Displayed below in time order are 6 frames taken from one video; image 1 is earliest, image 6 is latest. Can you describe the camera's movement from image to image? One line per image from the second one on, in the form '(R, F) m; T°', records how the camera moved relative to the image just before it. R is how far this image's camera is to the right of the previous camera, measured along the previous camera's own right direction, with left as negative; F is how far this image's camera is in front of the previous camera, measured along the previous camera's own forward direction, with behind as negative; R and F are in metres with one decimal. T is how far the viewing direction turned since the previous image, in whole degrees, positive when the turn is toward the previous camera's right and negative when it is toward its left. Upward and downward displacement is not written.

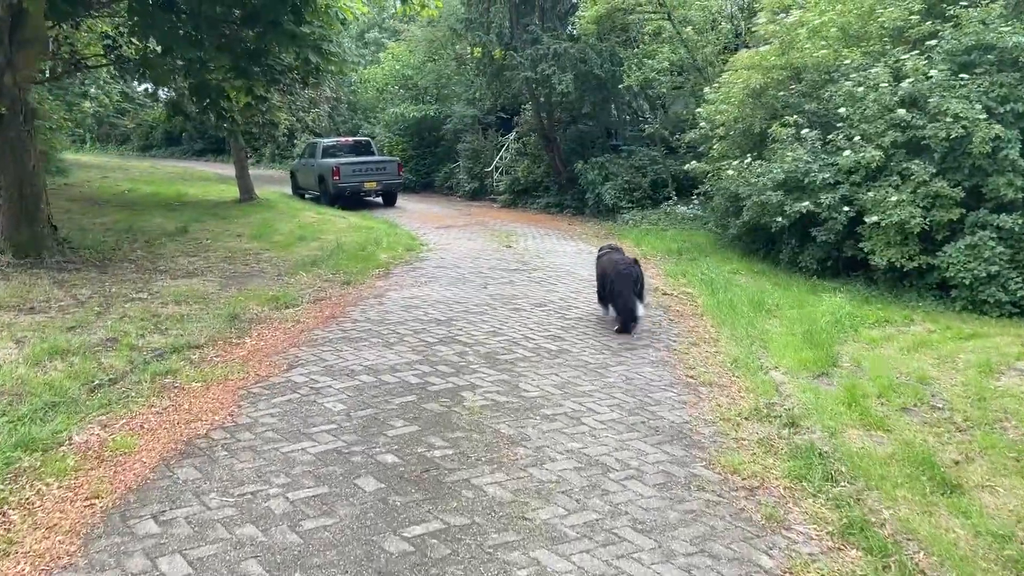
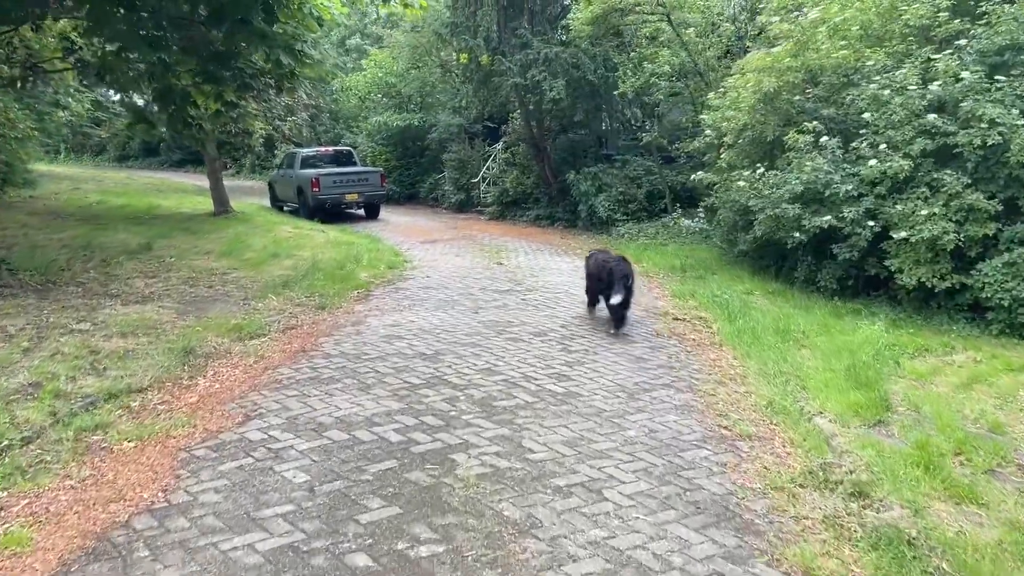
(-0.1, +1.0) m; +1°
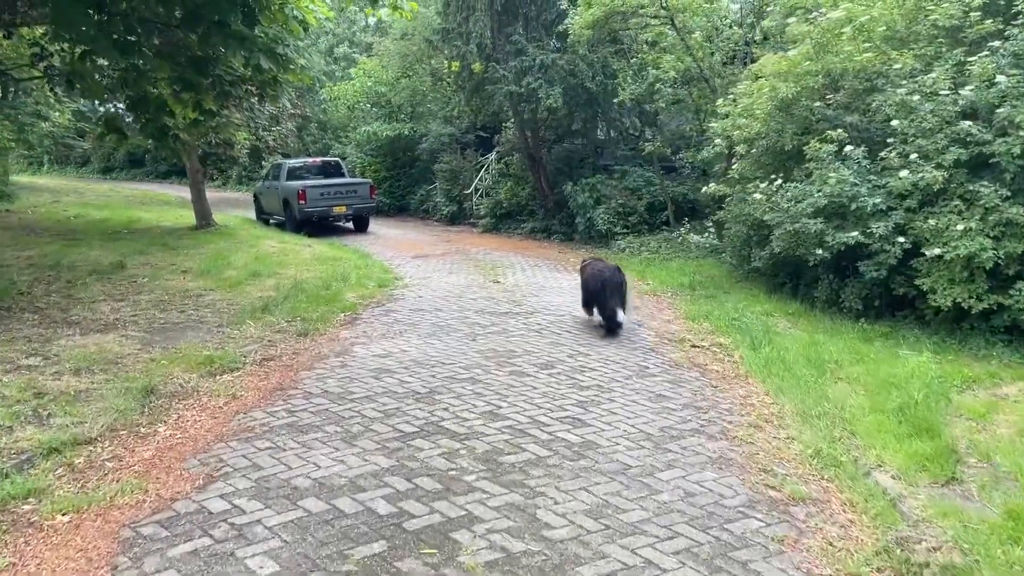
(-0.1, +0.8) m; +1°
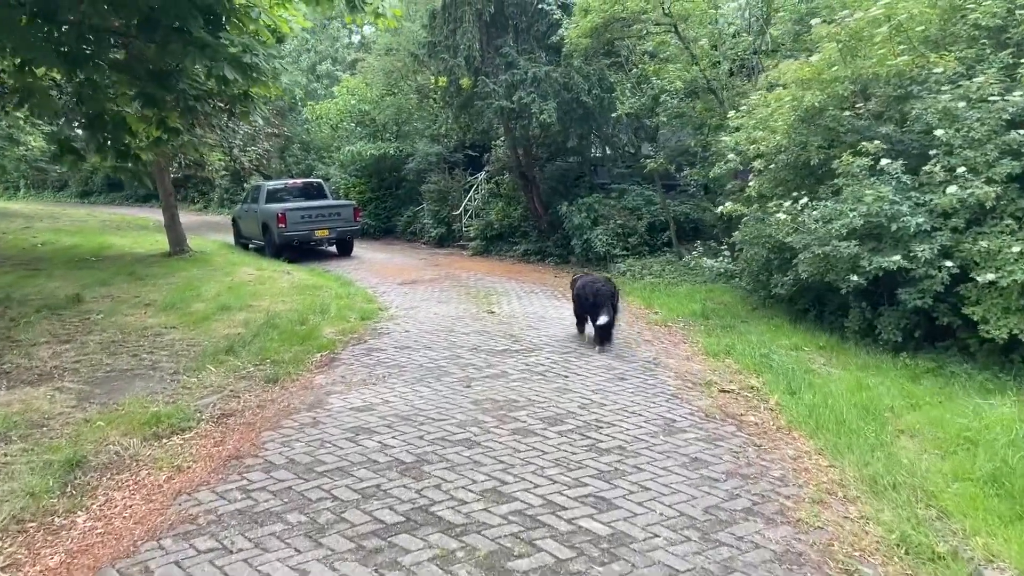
(-0.1, +1.0) m; +1°
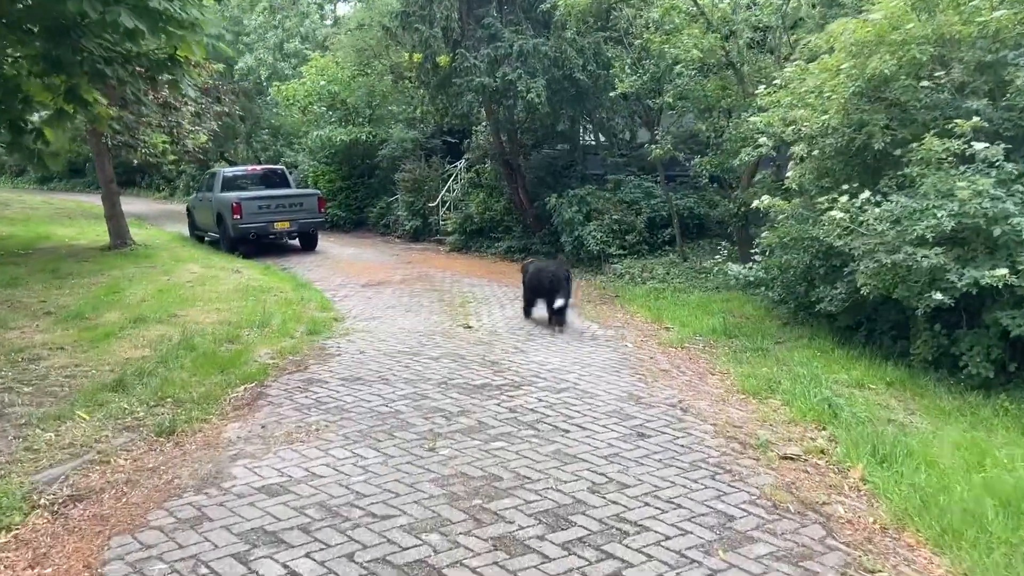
(0.0, +1.9) m; +1°
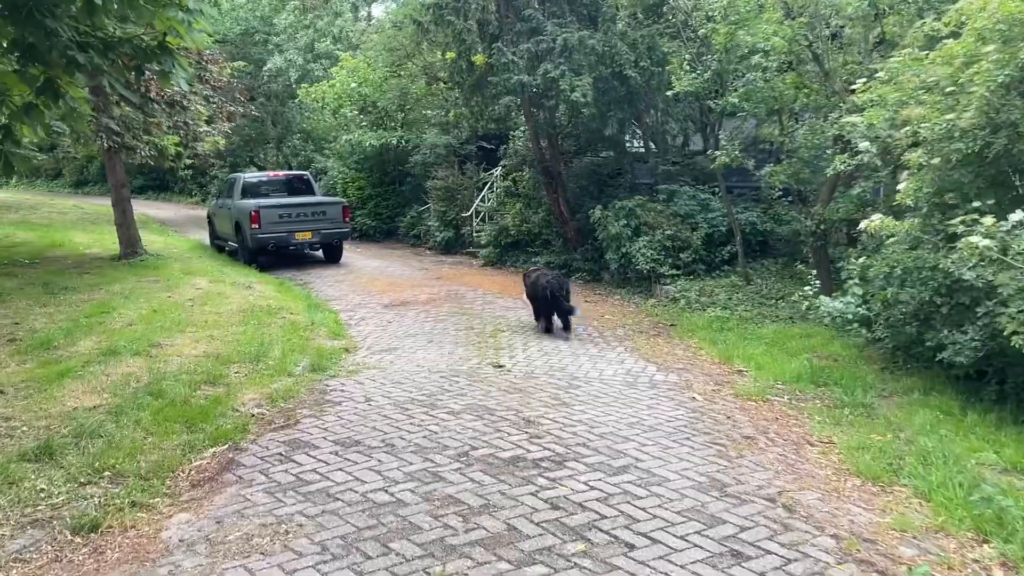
(0.0, +1.5) m; -2°
